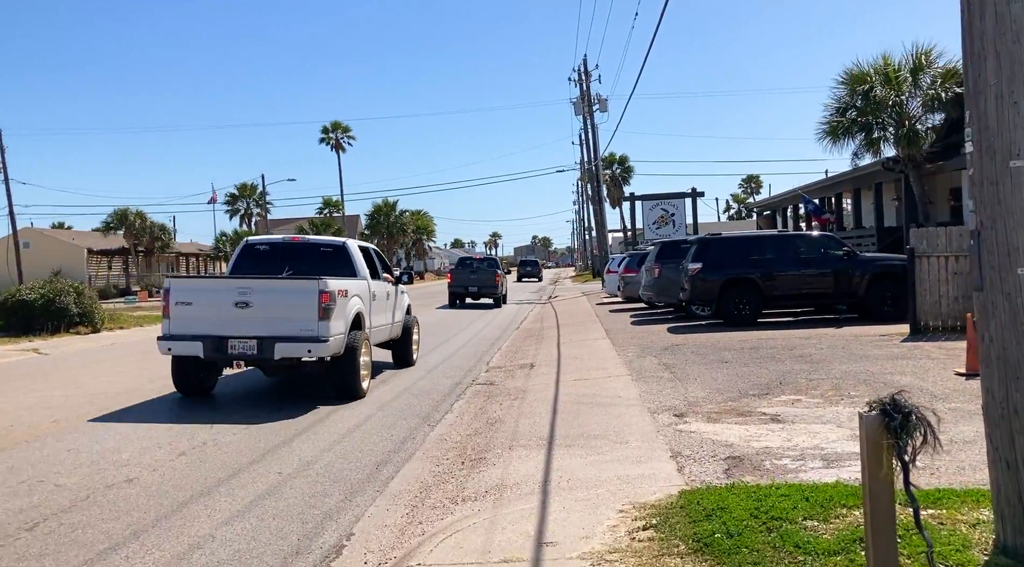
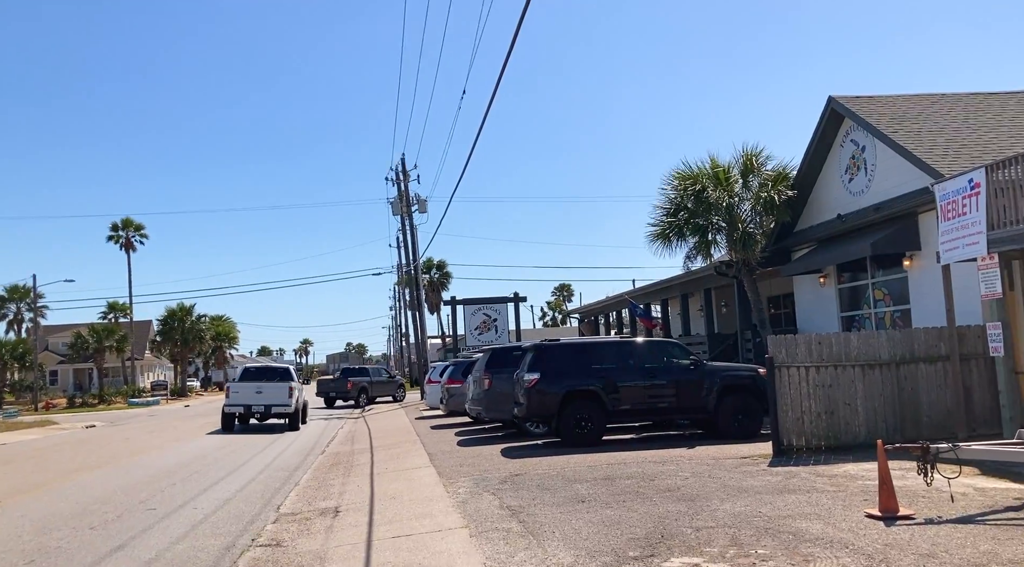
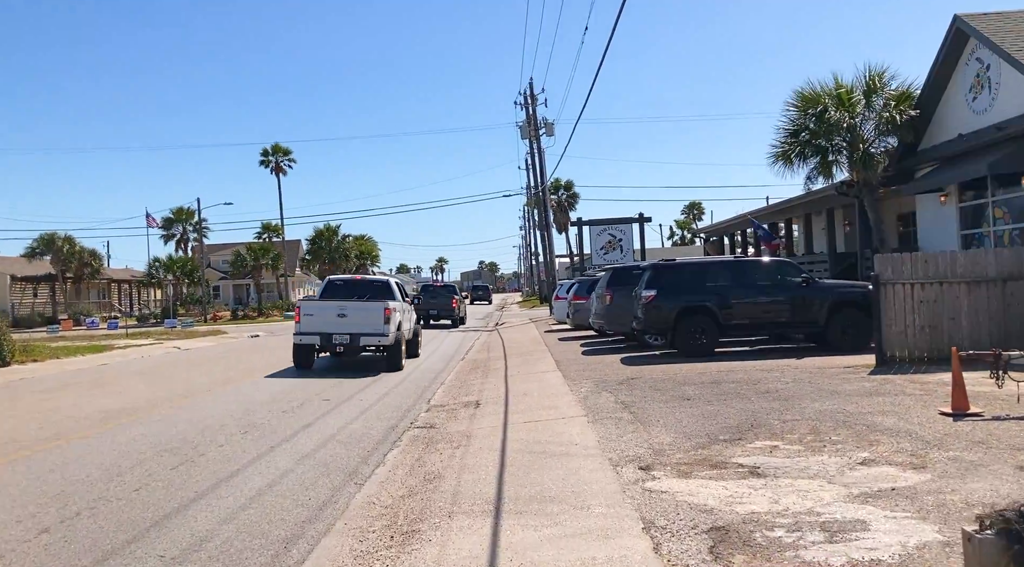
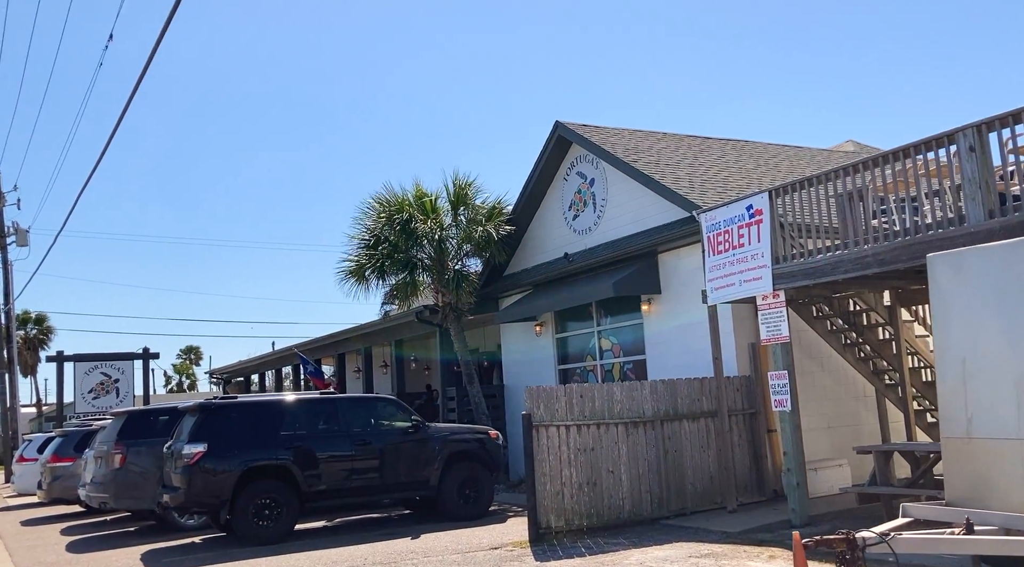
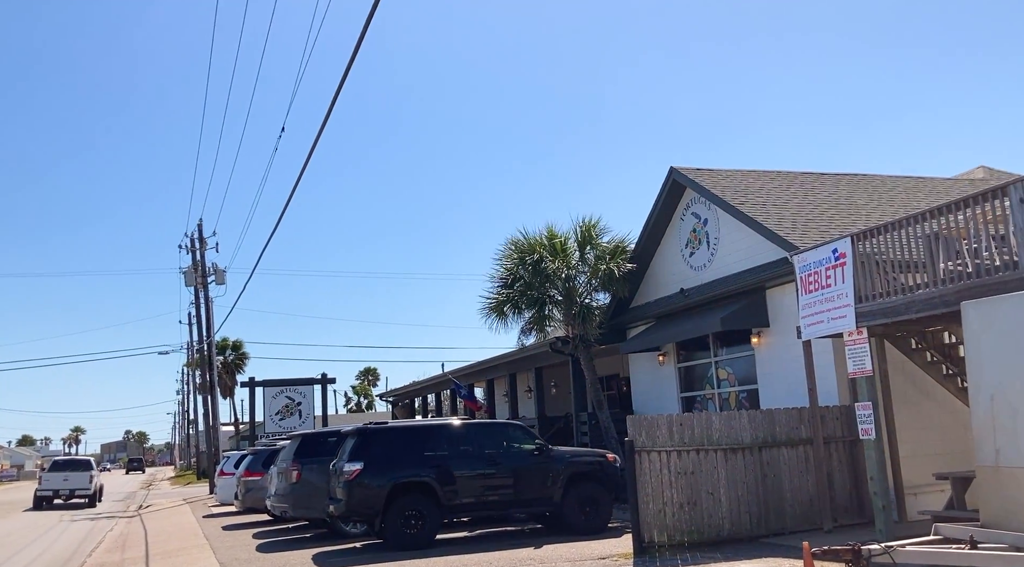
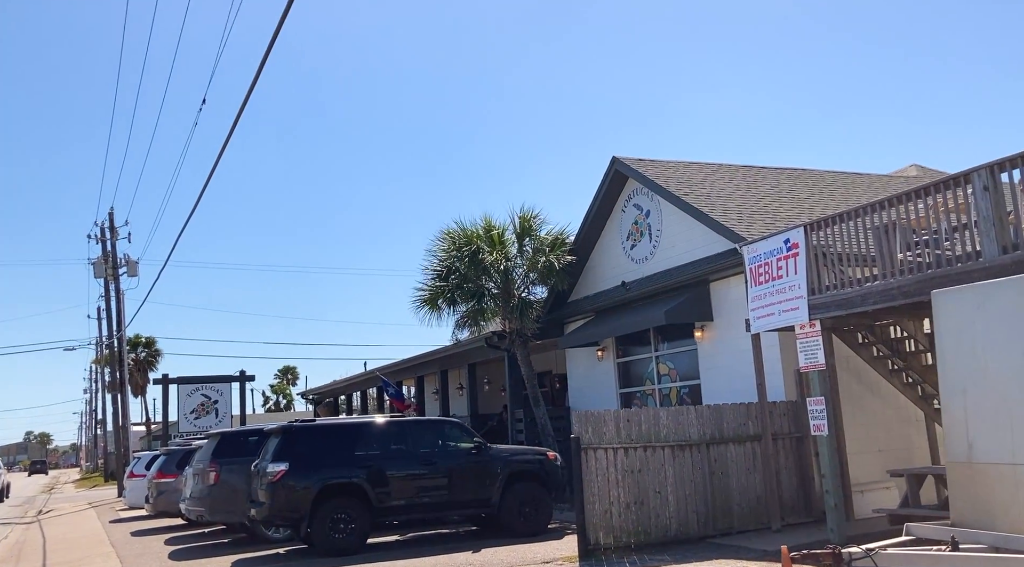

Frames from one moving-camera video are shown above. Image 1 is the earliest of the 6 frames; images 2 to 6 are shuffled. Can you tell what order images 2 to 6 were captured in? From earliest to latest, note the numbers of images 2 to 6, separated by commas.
3, 2, 5, 6, 4
